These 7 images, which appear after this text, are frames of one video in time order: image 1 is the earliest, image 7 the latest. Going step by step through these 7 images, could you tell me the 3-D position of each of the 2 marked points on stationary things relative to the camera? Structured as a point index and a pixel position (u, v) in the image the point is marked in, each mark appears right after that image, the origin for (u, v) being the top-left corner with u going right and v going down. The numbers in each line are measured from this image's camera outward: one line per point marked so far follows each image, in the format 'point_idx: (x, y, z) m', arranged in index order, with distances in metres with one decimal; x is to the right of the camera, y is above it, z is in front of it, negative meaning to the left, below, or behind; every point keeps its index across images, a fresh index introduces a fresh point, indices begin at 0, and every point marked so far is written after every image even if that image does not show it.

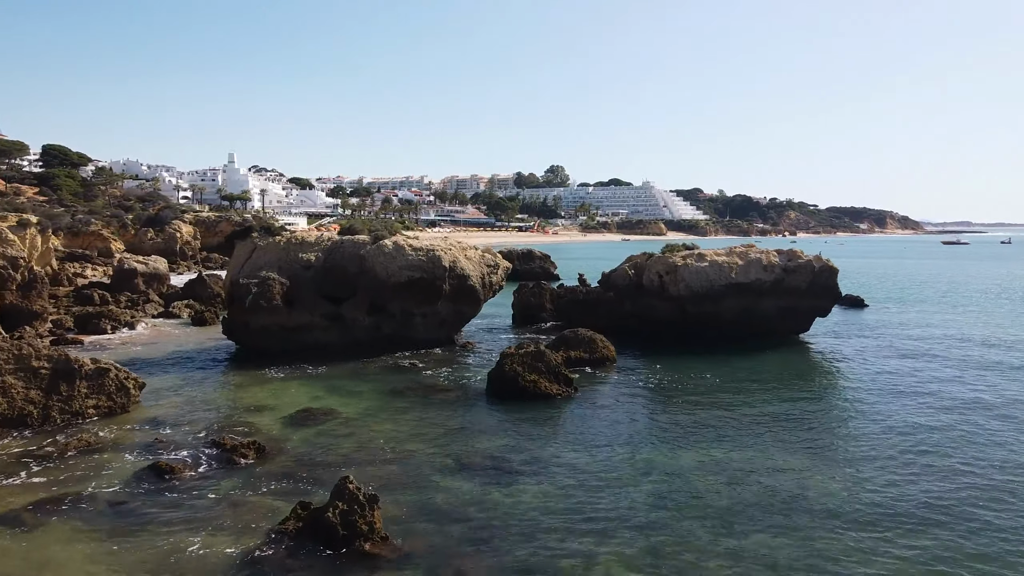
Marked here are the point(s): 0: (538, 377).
0: (+0.6, -2.0, +18.9) m
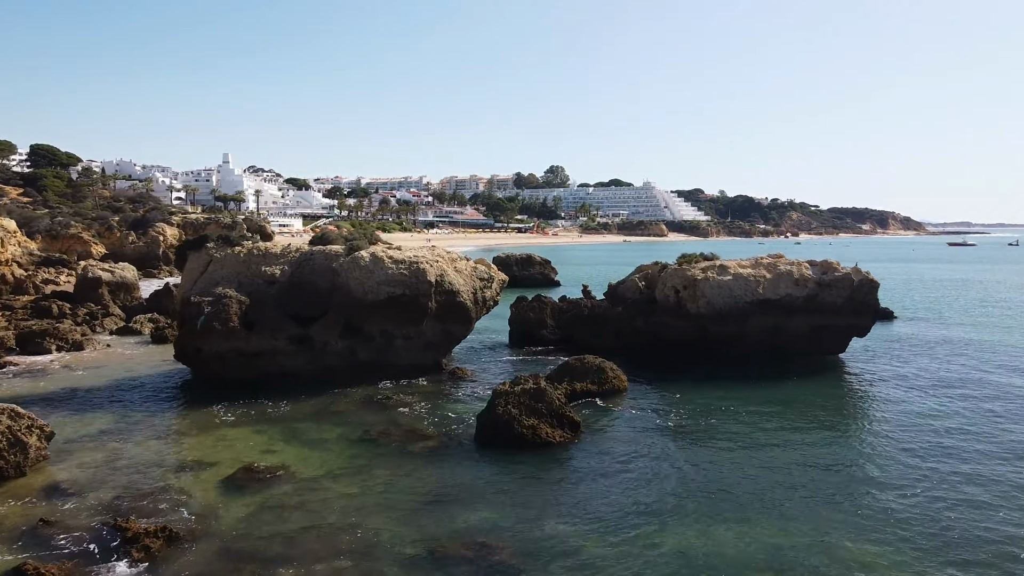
0: (+0.5, -2.5, +15.7) m
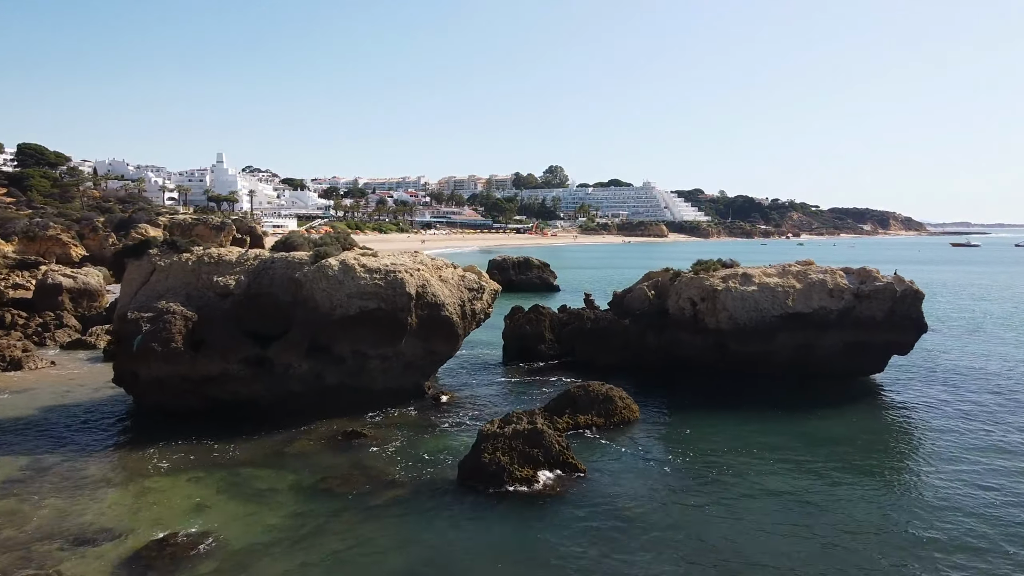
0: (+0.3, -2.8, +12.7) m
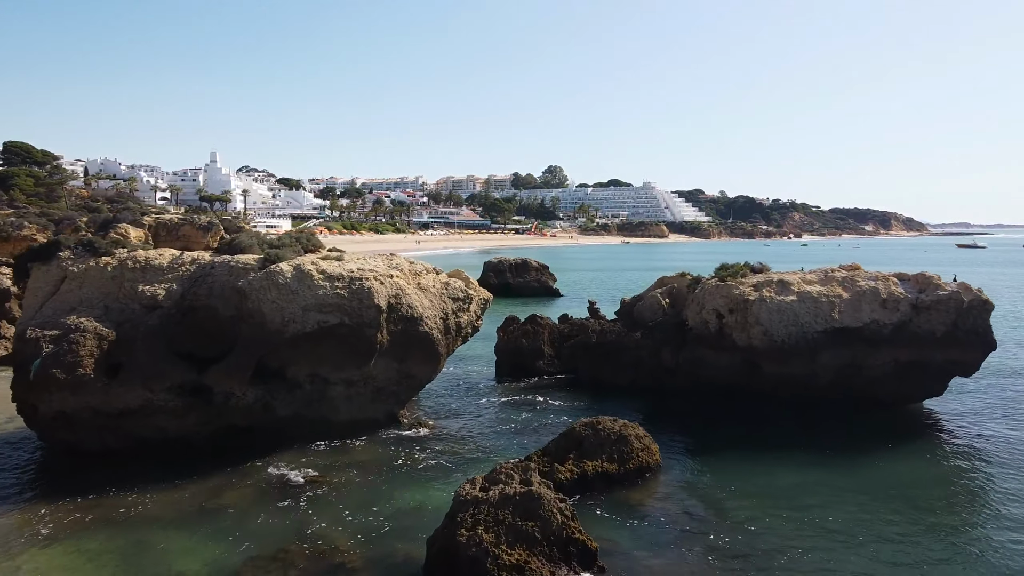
0: (+0.2, -3.0, +9.4) m
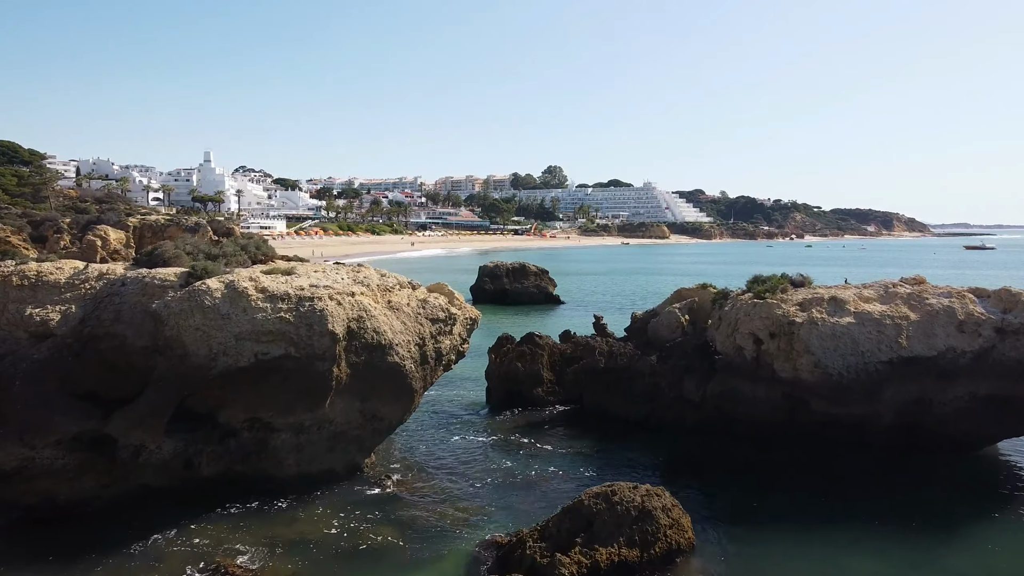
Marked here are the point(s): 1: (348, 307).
0: (0.0, -3.3, +6.2) m
1: (-2.5, -0.3, +12.7) m
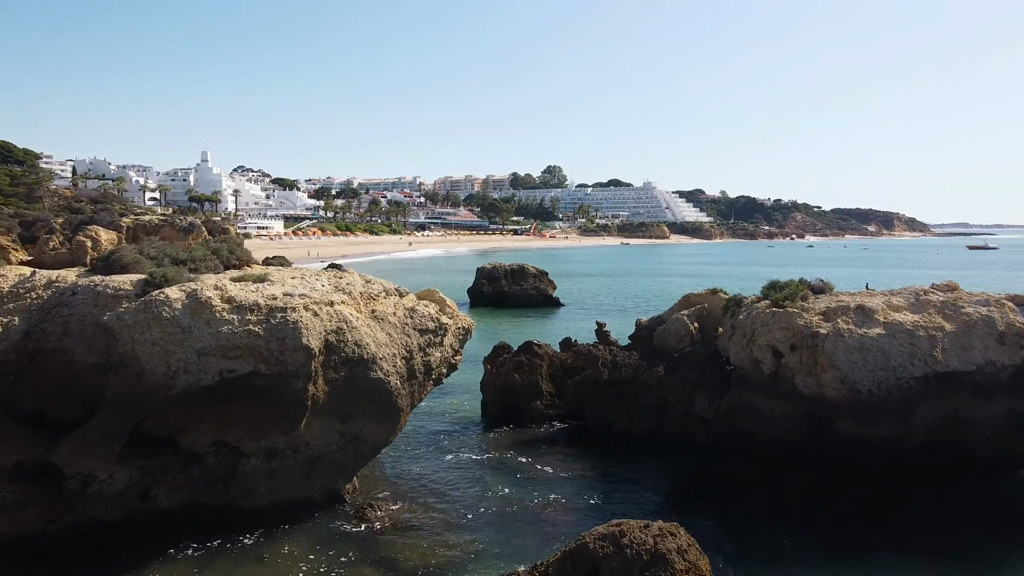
0: (0.0, -3.4, +5.0) m
1: (-2.5, -0.4, +11.5) m
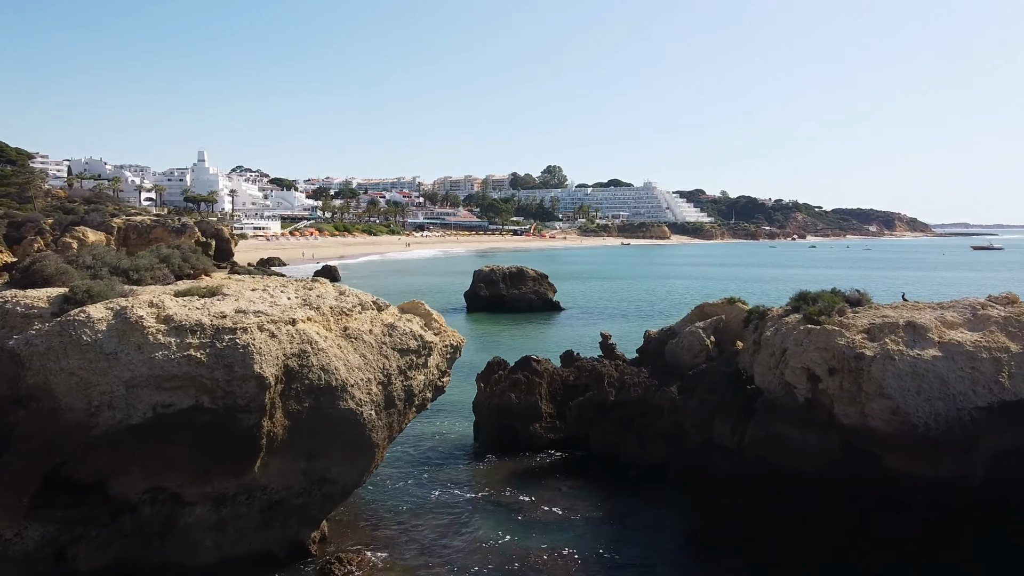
0: (-0.1, -3.6, +3.2) m
1: (-2.6, -0.6, +9.7) m
